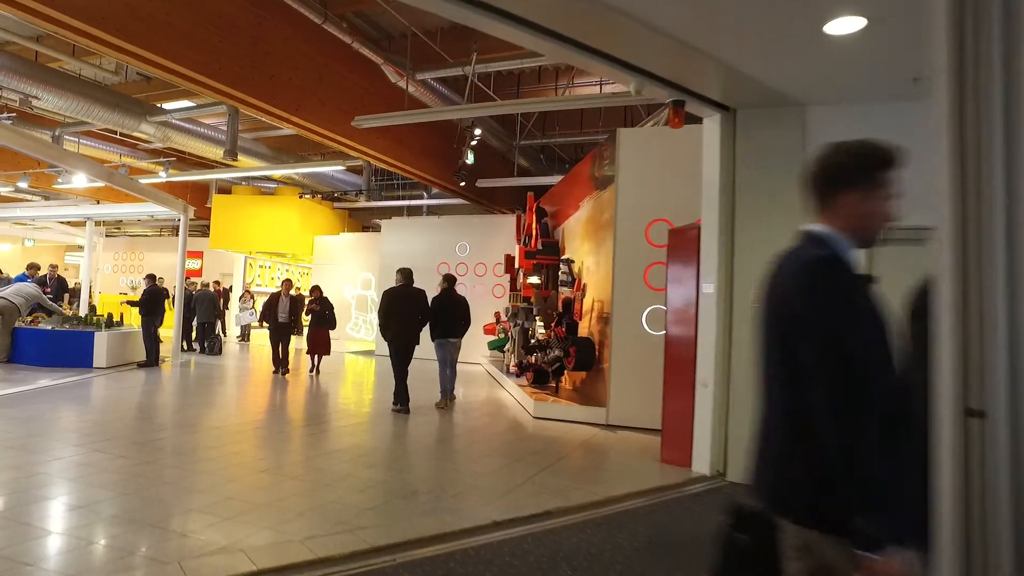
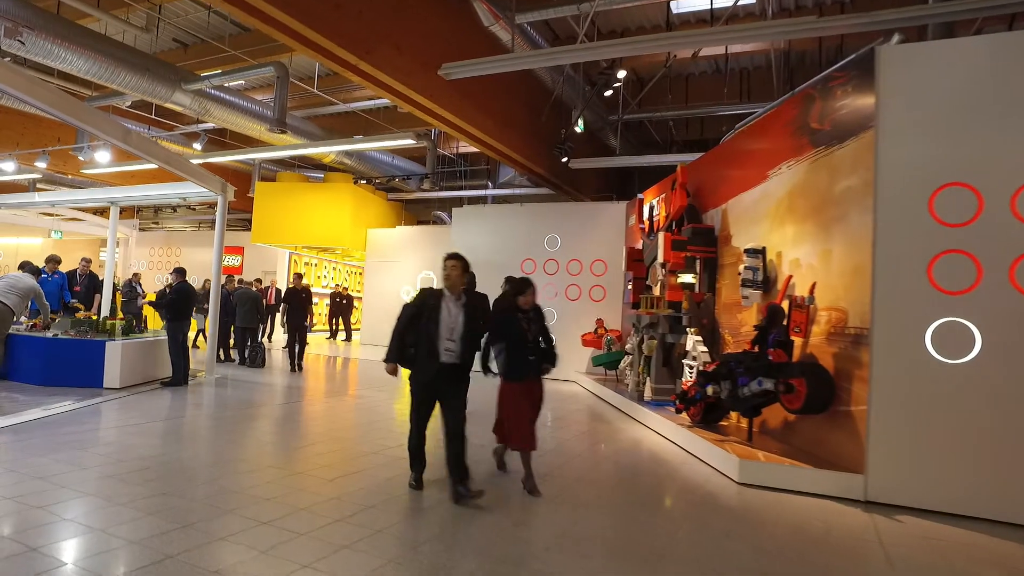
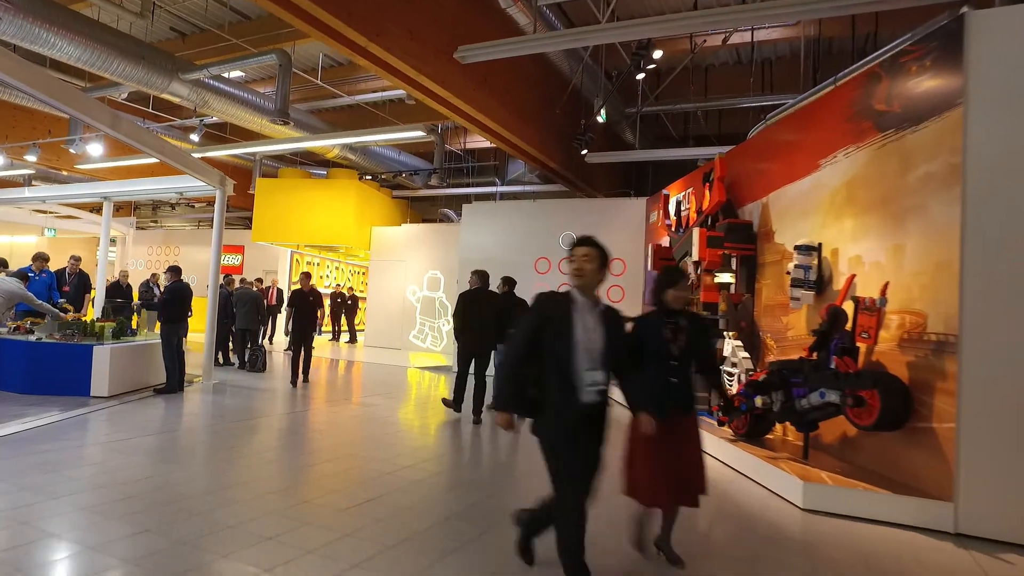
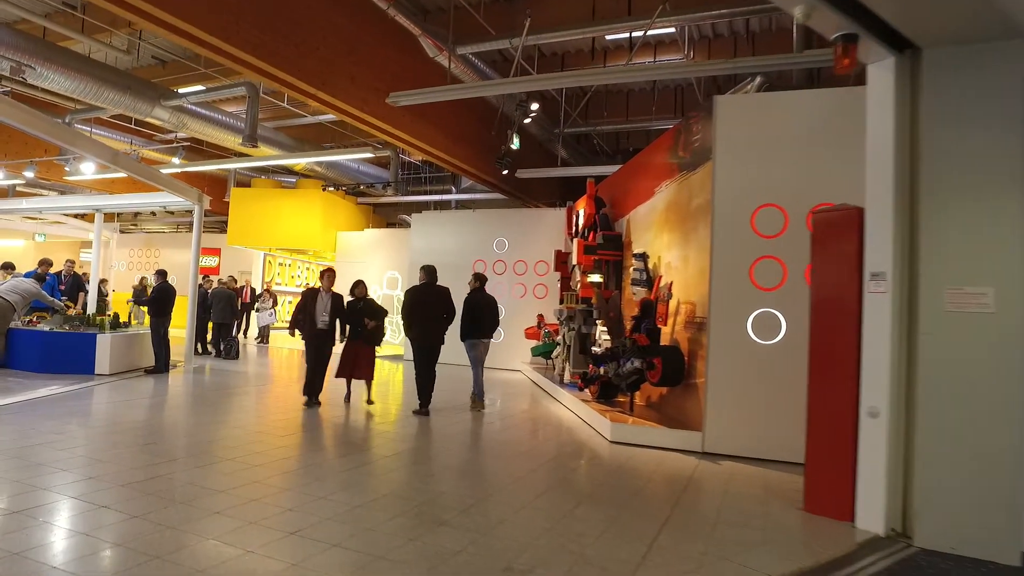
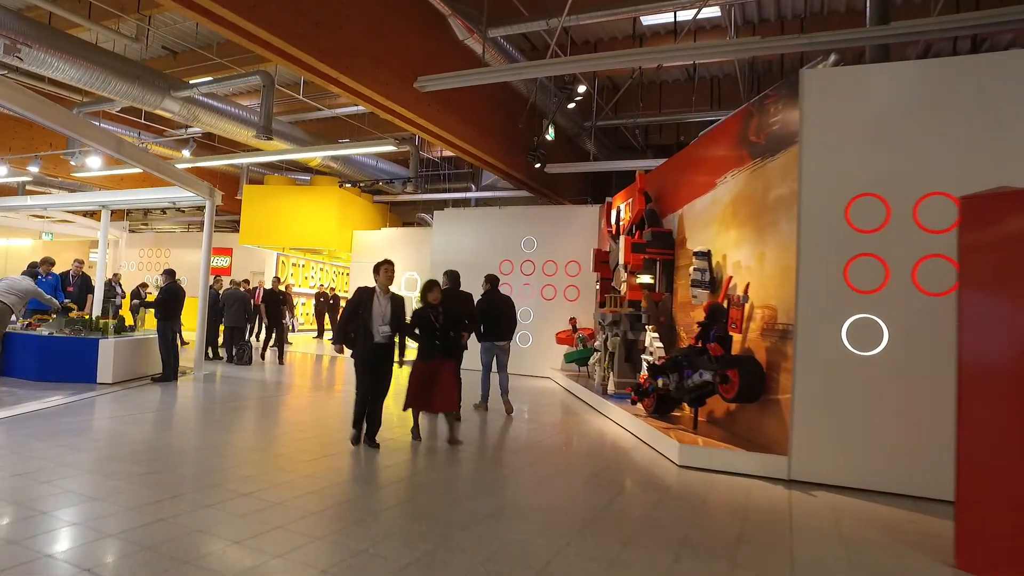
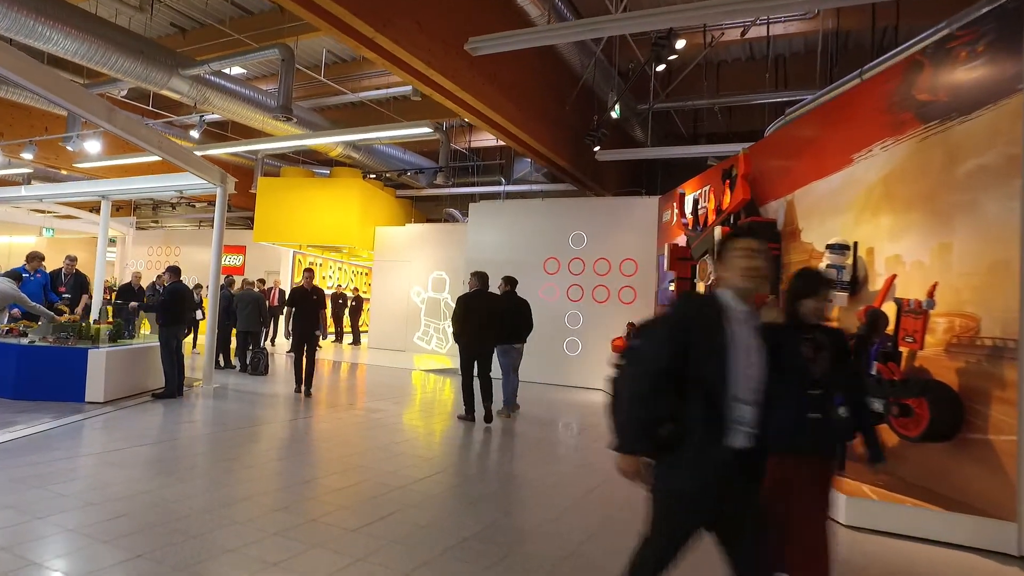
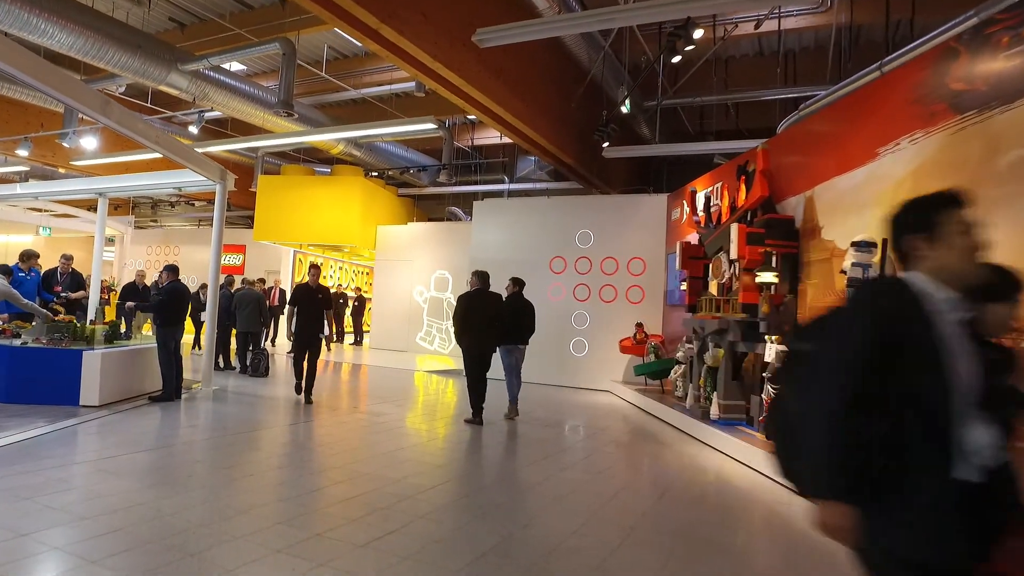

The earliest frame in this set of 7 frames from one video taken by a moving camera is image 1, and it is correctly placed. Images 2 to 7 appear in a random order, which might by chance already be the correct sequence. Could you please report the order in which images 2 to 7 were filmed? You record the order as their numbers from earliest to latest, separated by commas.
4, 5, 2, 3, 6, 7
